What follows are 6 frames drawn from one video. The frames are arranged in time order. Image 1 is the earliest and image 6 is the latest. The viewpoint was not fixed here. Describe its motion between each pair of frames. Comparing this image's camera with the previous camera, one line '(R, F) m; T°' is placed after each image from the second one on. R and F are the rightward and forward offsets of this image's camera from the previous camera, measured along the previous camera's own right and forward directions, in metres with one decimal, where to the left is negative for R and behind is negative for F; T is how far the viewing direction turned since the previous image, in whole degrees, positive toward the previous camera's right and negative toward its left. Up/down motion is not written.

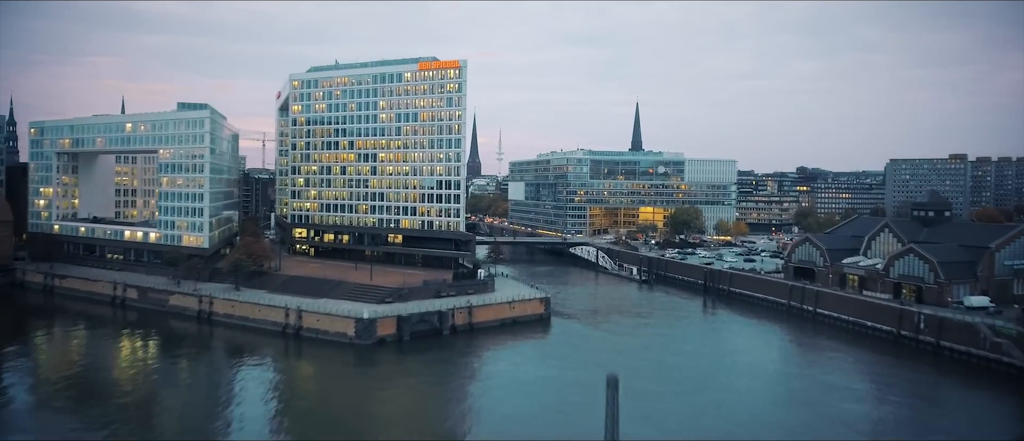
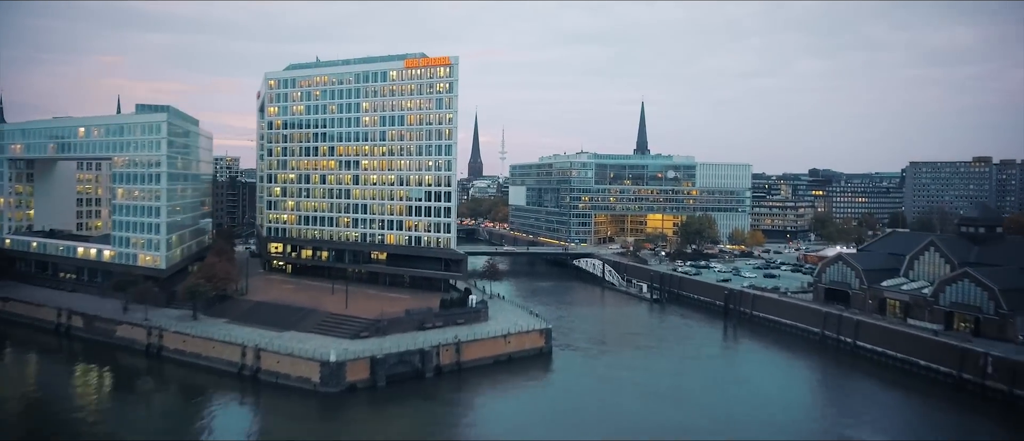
(+0.4, +5.5) m; 0°
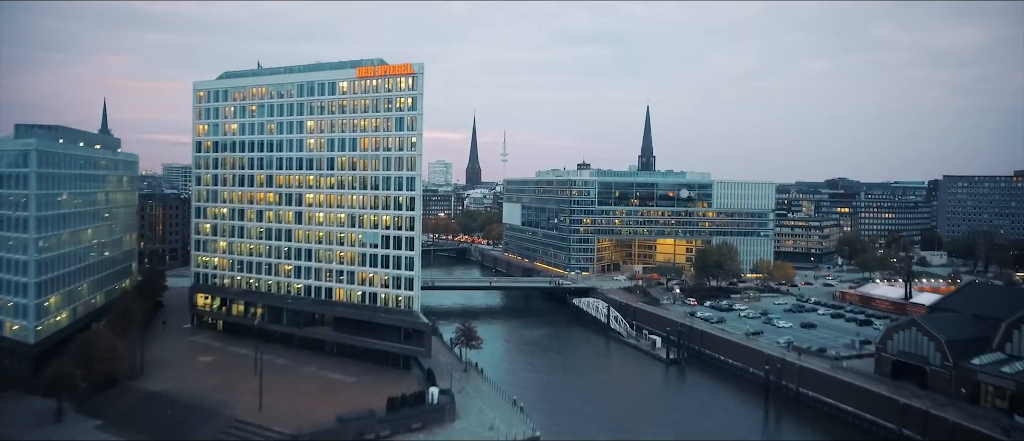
(+1.0, +10.1) m; 0°
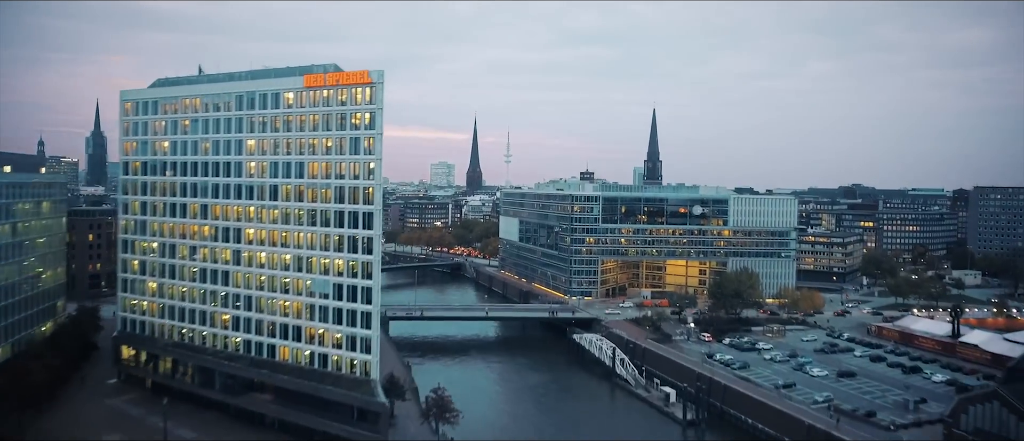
(+0.8, +7.1) m; 0°
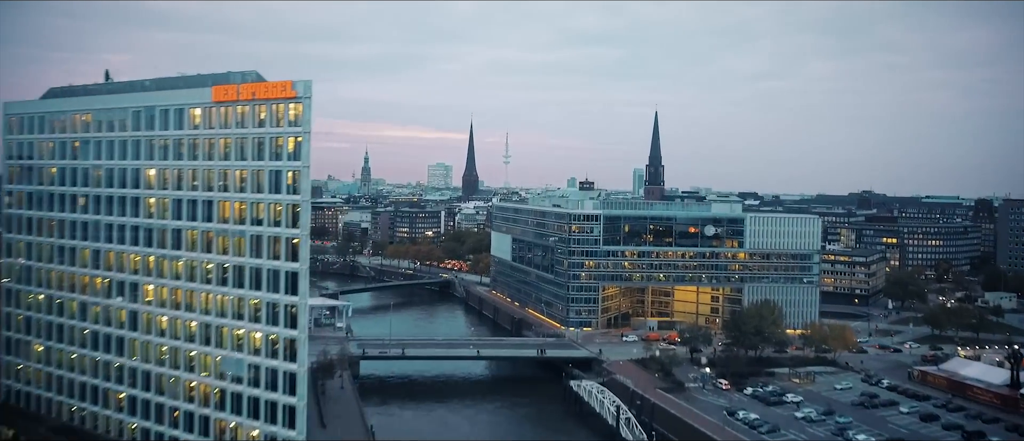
(+0.7, +7.3) m; 0°
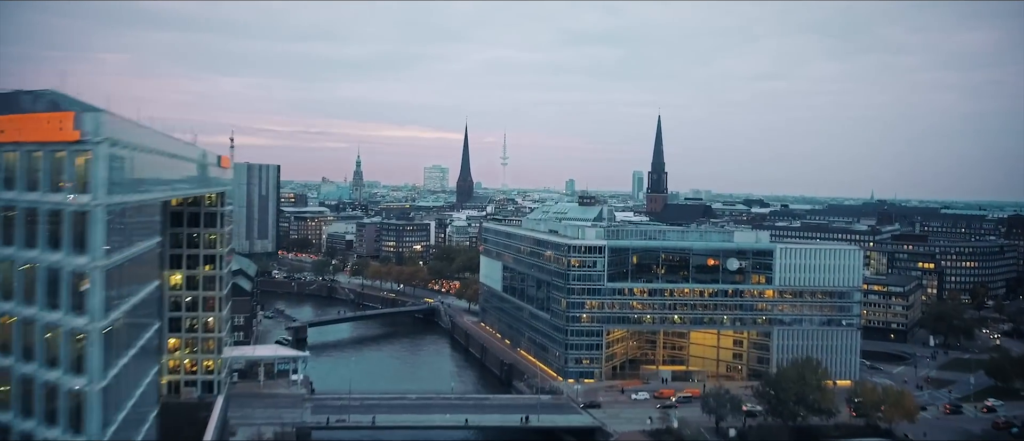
(+0.7, +9.3) m; 0°
